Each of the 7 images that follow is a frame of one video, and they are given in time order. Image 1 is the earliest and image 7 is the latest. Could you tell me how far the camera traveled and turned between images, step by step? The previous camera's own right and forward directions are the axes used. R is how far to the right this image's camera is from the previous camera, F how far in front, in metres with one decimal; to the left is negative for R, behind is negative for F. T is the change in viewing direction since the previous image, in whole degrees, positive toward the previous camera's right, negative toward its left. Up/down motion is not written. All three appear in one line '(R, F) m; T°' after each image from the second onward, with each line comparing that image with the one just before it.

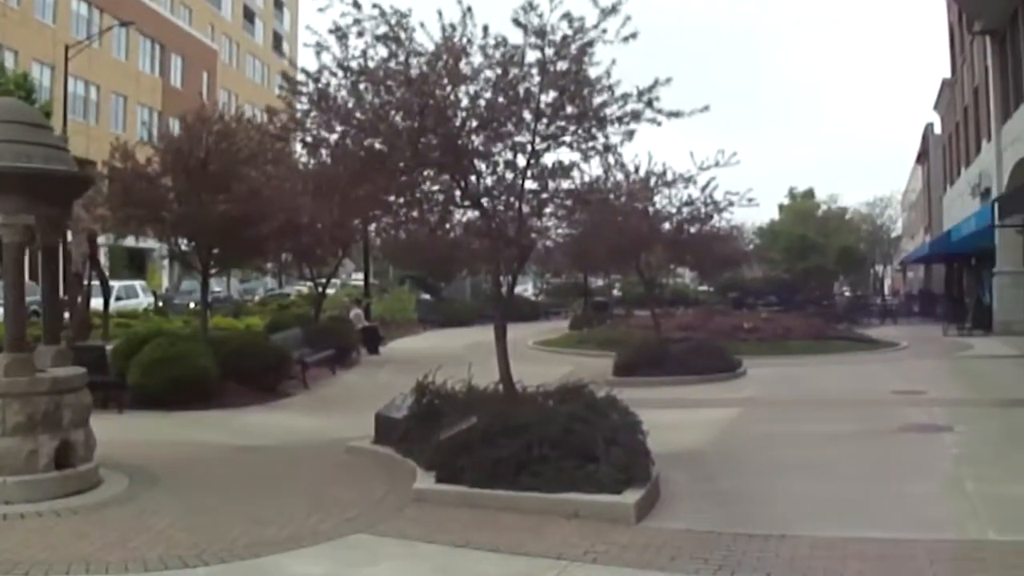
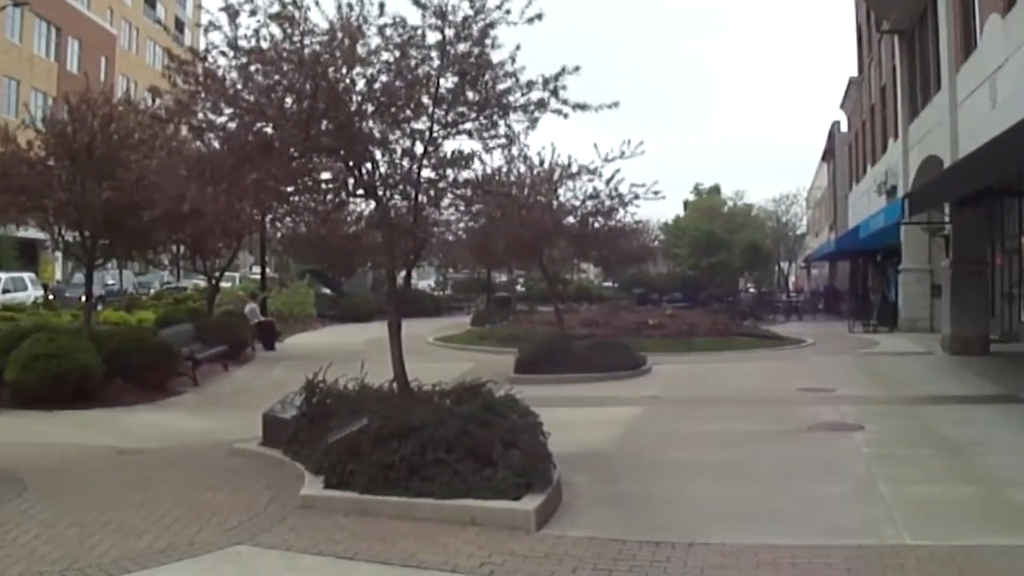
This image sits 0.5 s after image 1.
(+0.1, +0.5) m; +3°
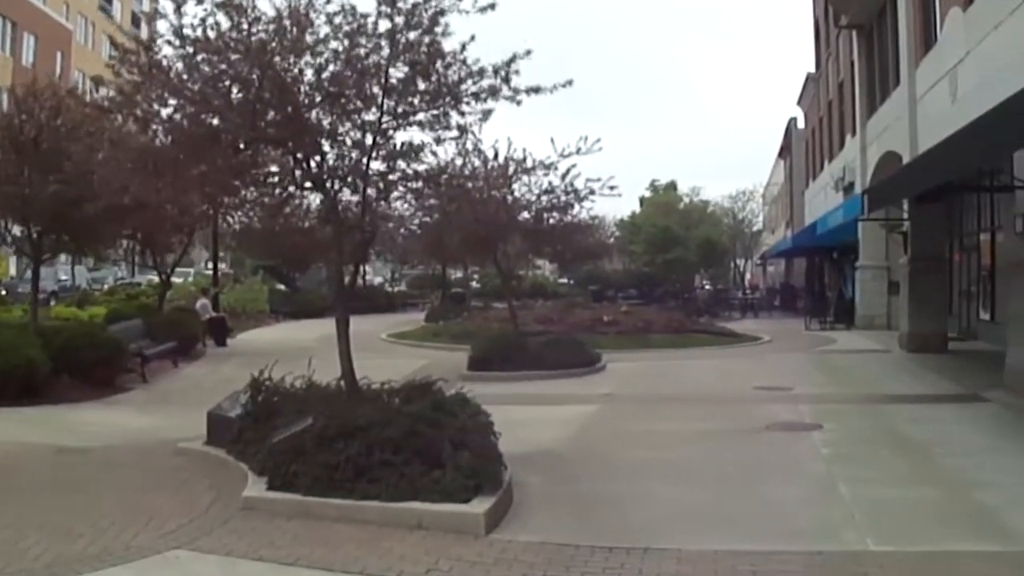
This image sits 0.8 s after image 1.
(0.0, +0.2) m; +1°
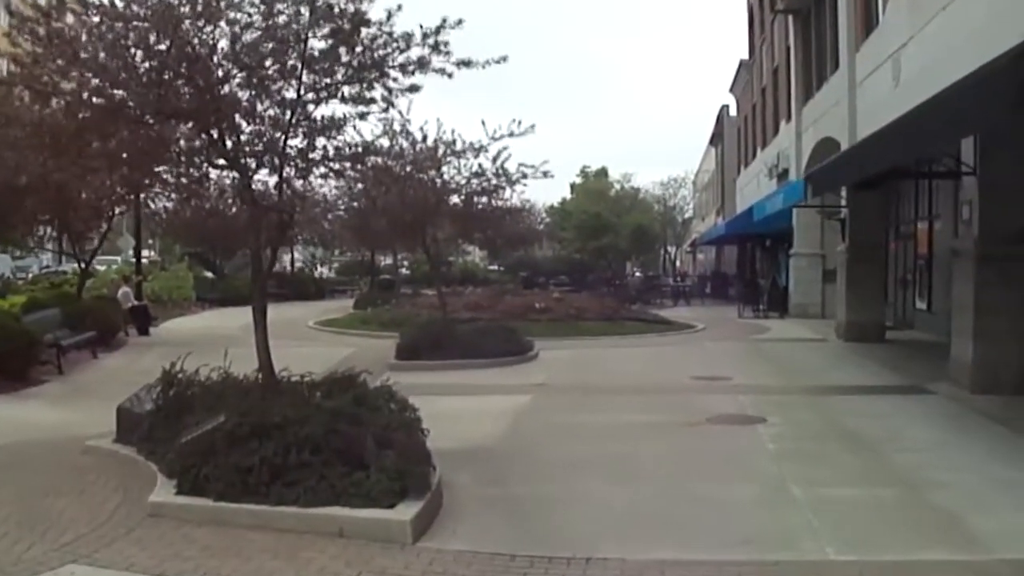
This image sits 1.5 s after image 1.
(0.0, +0.6) m; +2°
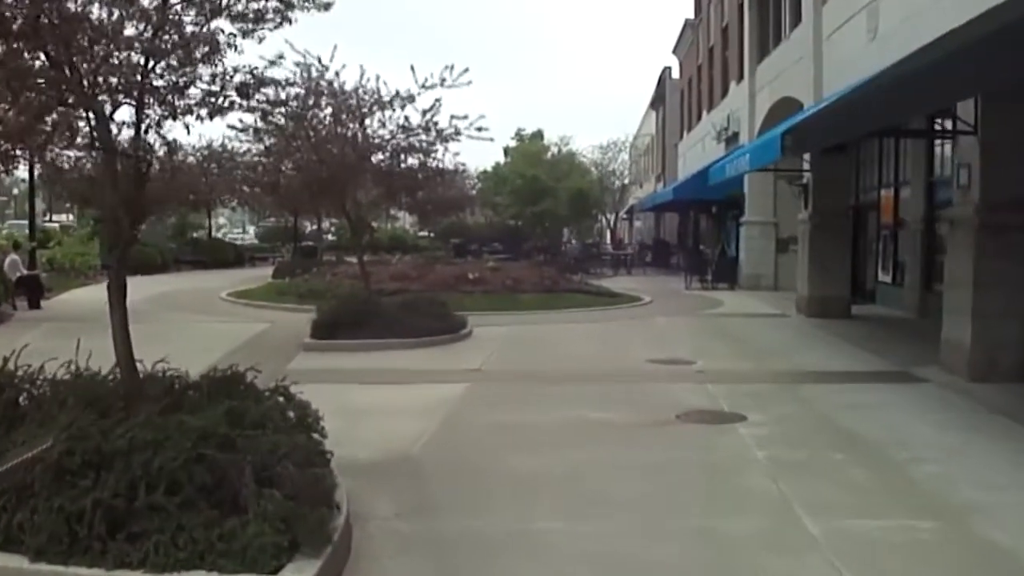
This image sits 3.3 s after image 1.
(0.0, +1.9) m; +2°
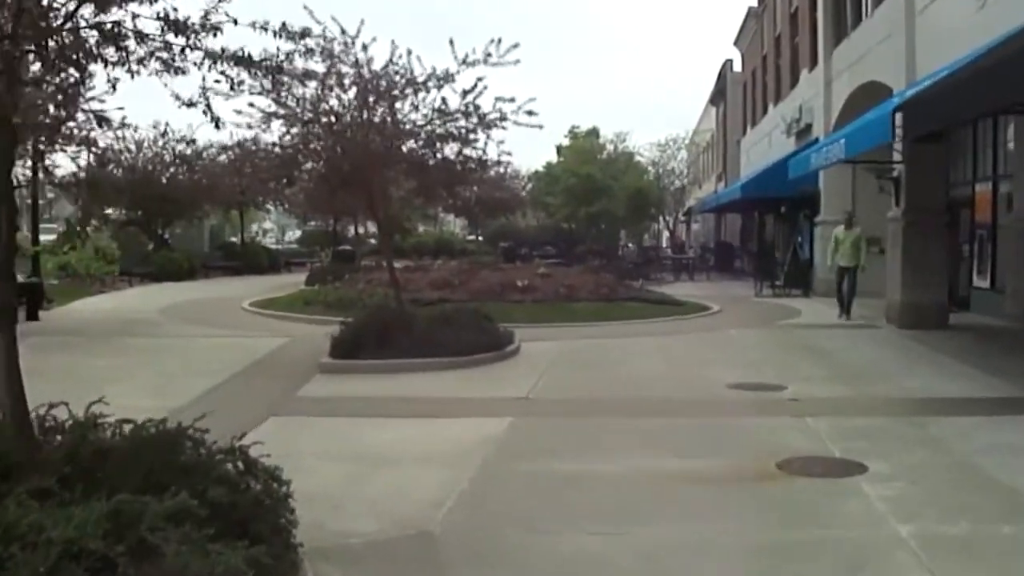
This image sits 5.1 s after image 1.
(0.0, +2.0) m; -2°
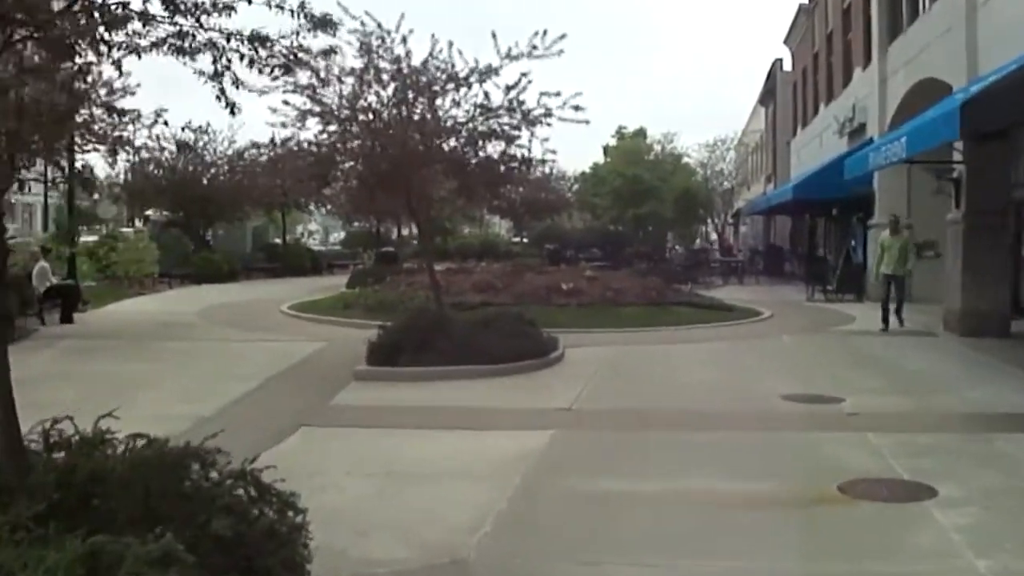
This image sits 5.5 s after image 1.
(0.0, +0.5) m; -1°
